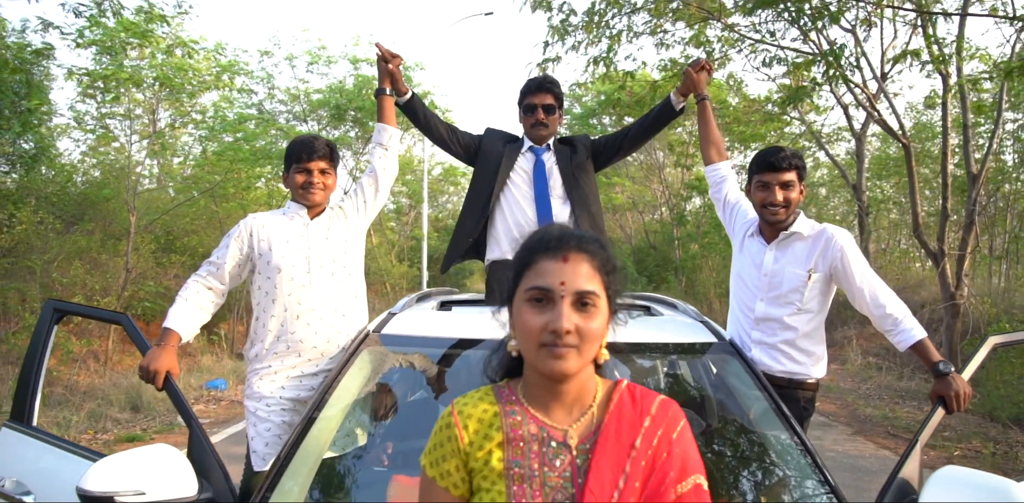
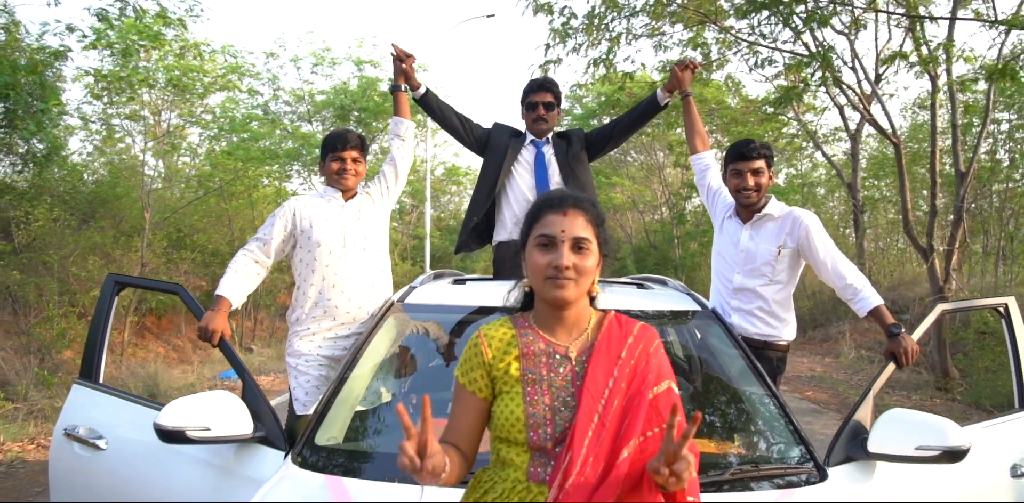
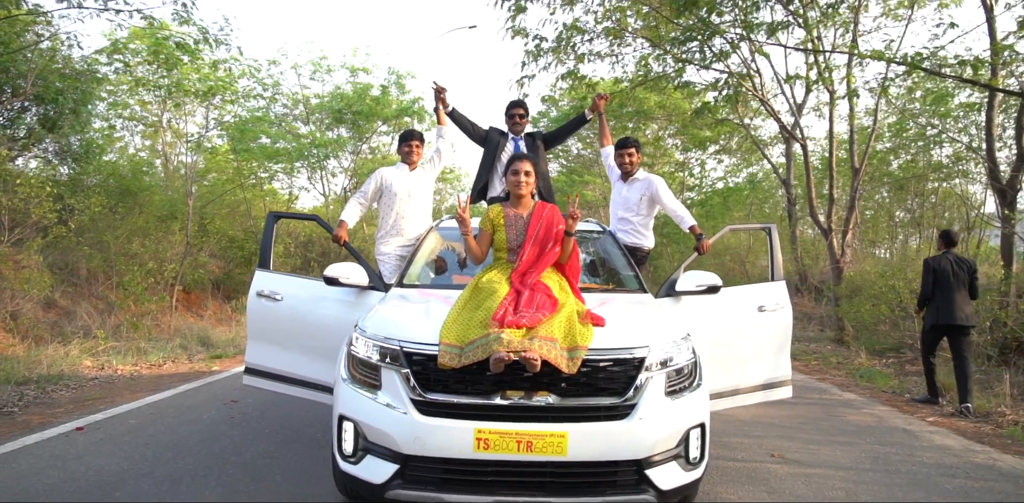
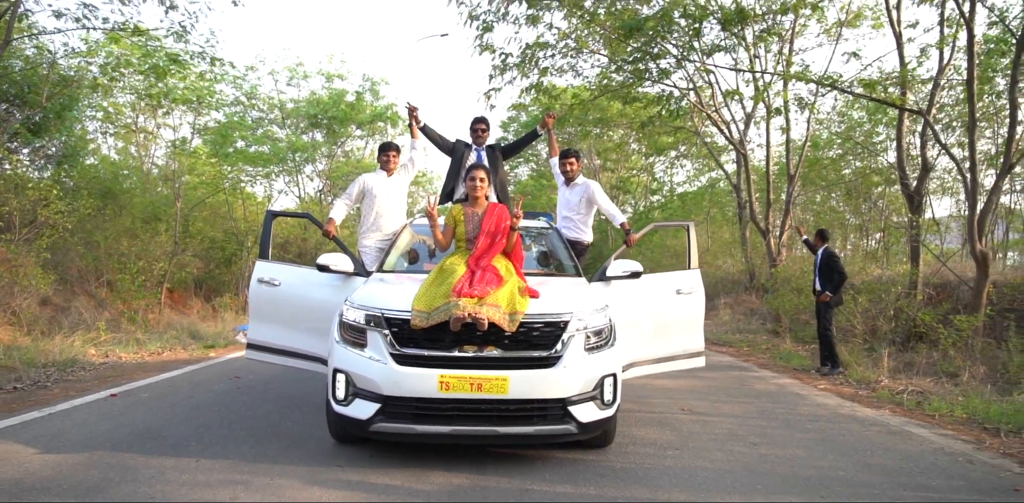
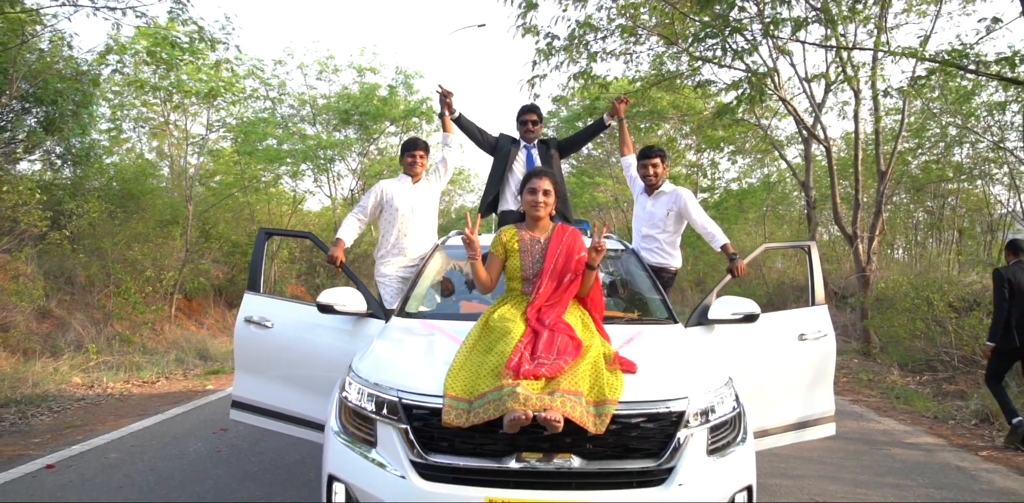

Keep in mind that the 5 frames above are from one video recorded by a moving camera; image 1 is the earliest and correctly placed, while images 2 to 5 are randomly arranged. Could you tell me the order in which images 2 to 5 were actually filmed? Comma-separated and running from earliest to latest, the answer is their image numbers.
2, 5, 3, 4
